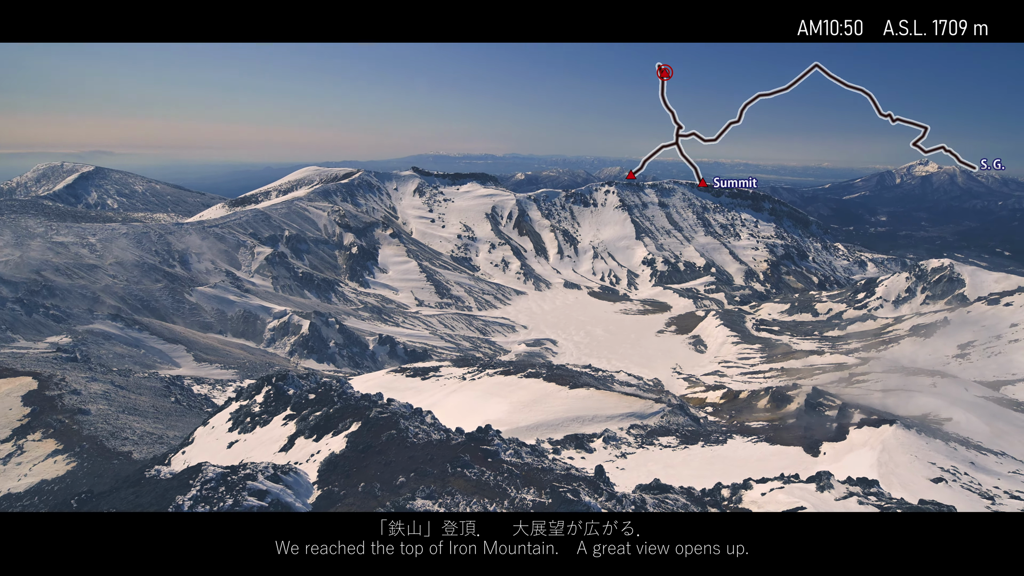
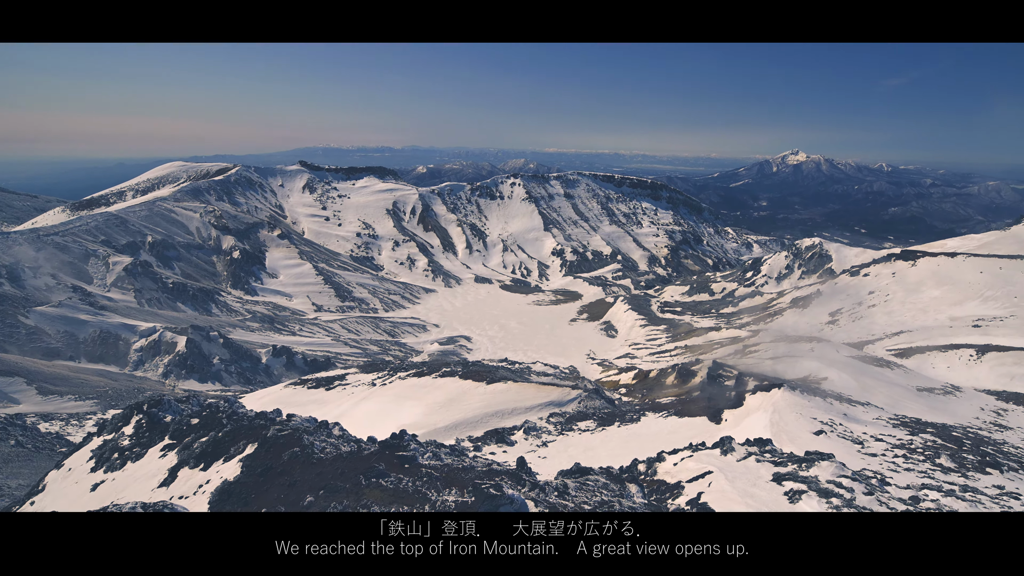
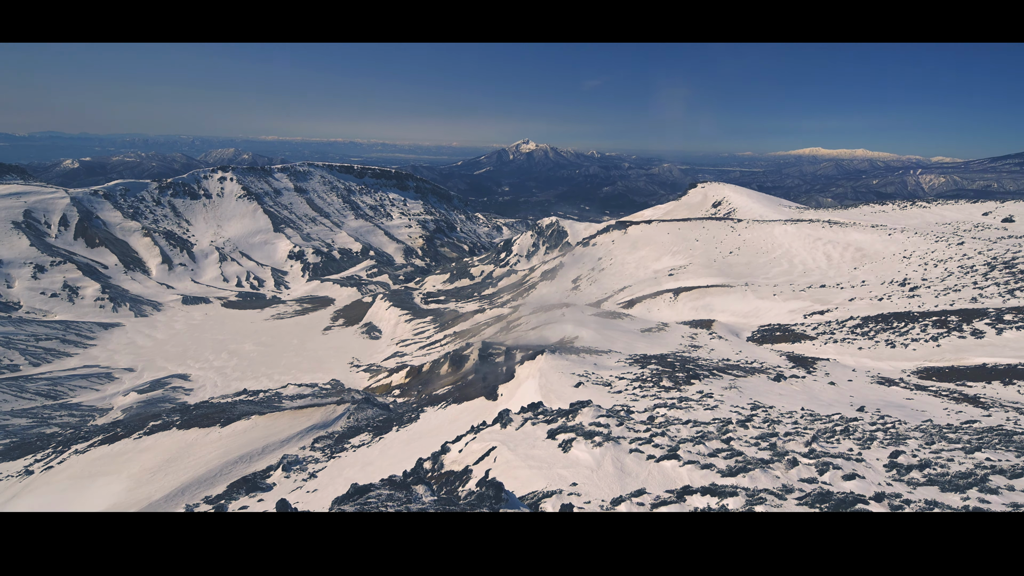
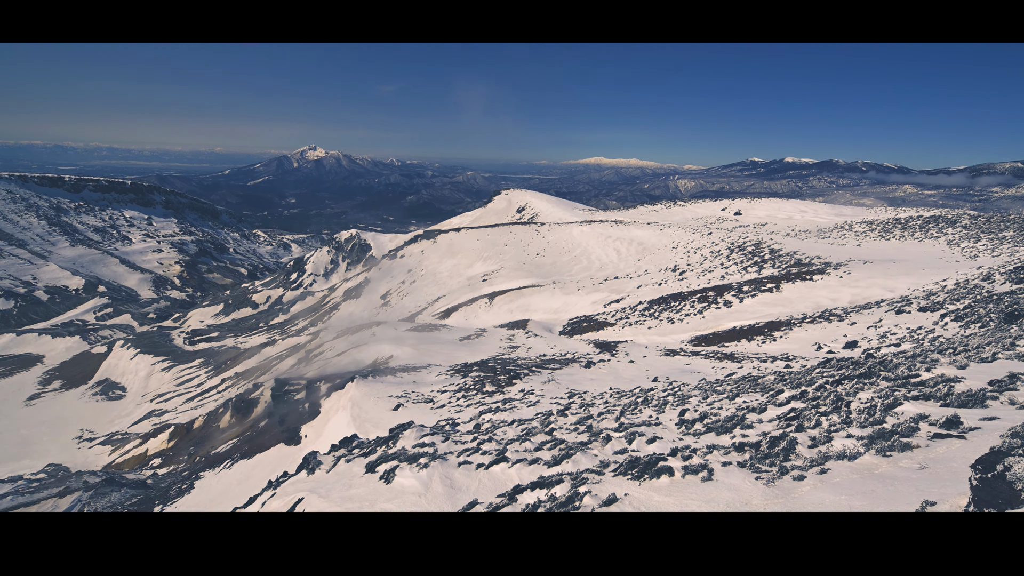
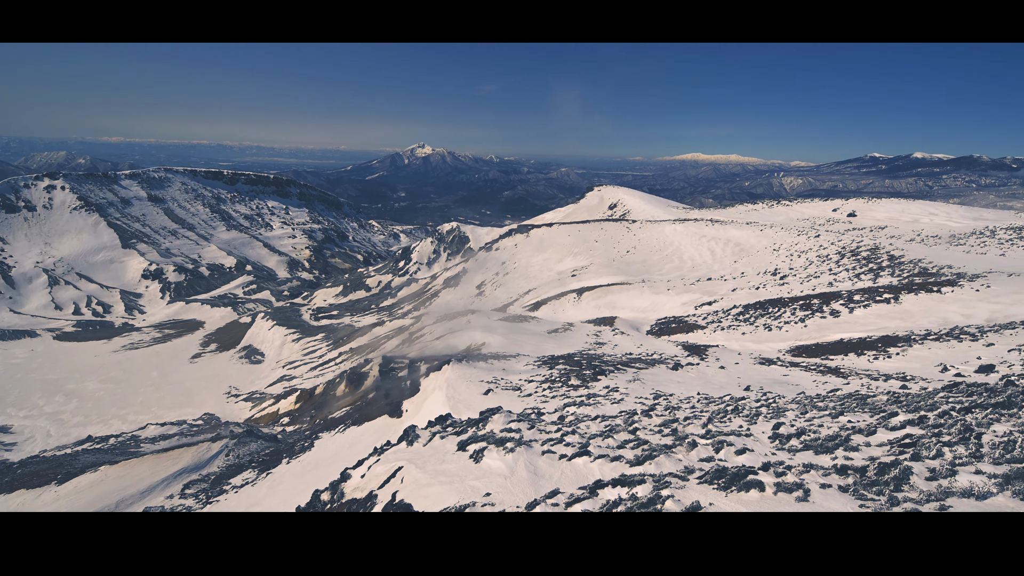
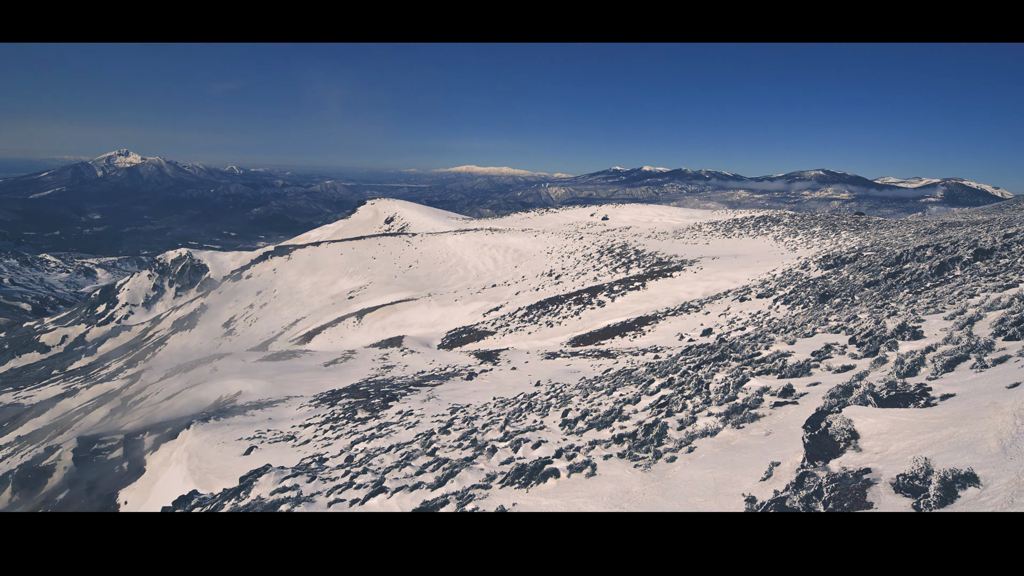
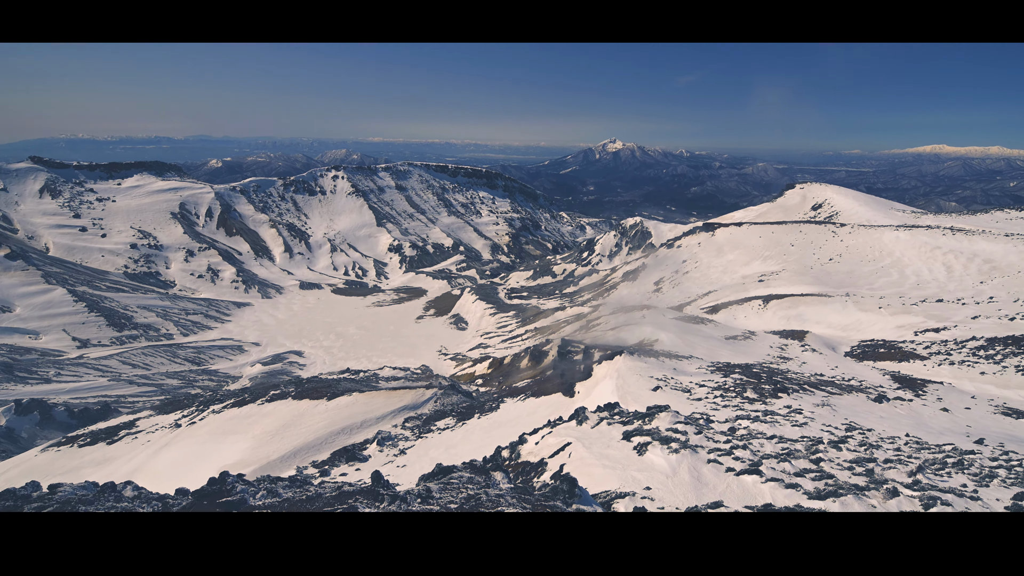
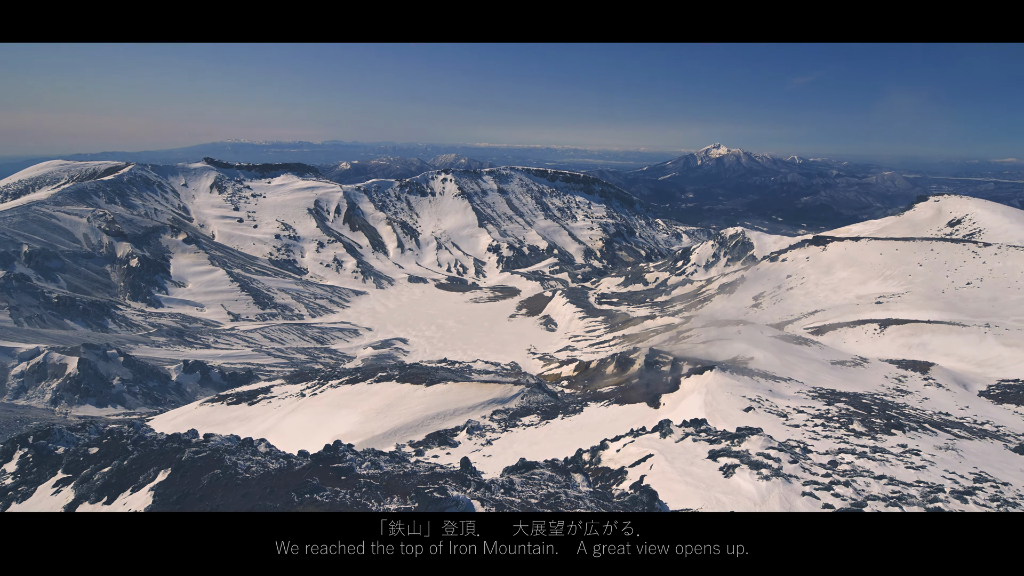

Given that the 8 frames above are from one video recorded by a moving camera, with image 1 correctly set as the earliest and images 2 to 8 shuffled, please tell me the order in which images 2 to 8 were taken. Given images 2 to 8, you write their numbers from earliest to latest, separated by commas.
2, 8, 7, 3, 5, 4, 6
